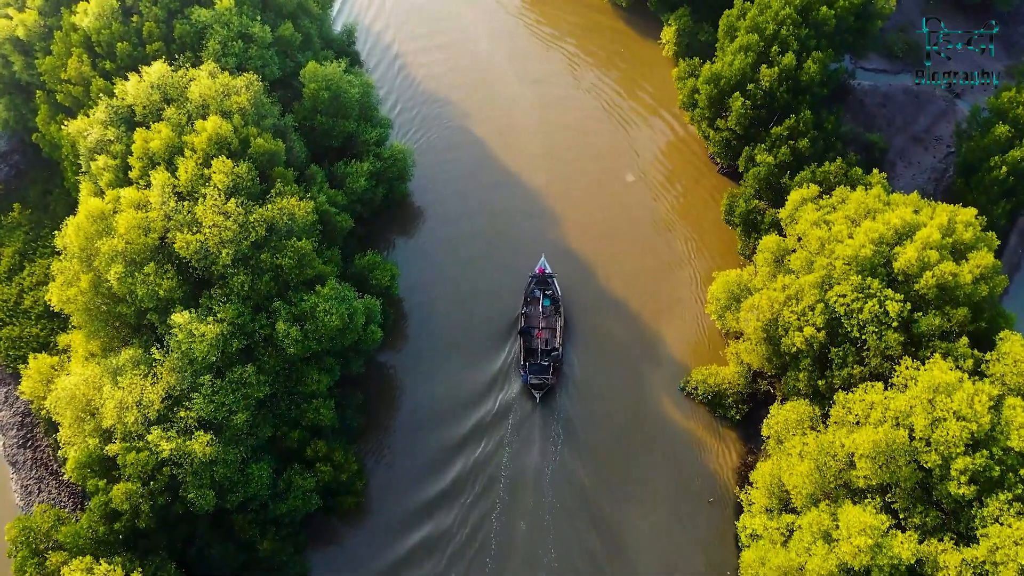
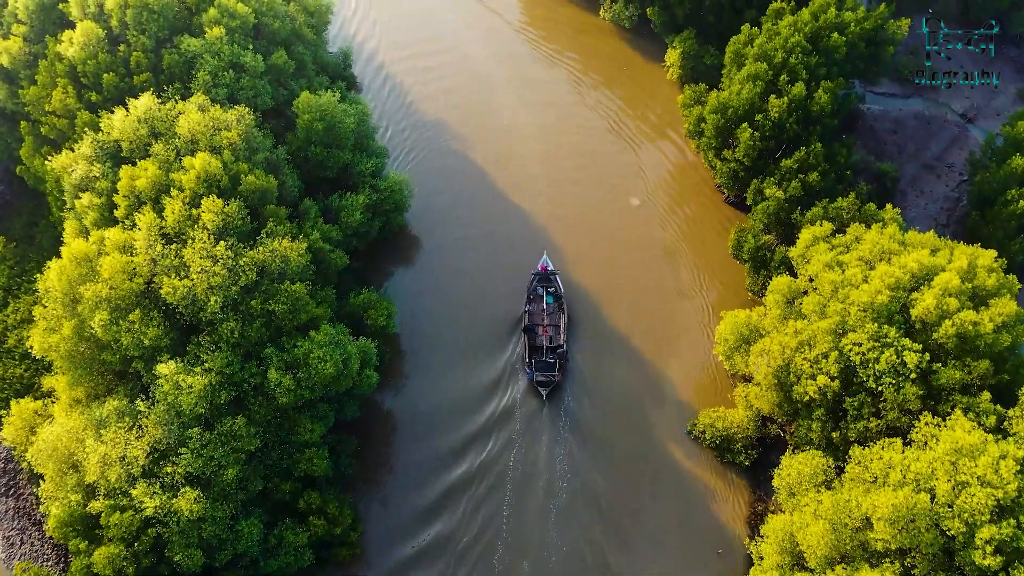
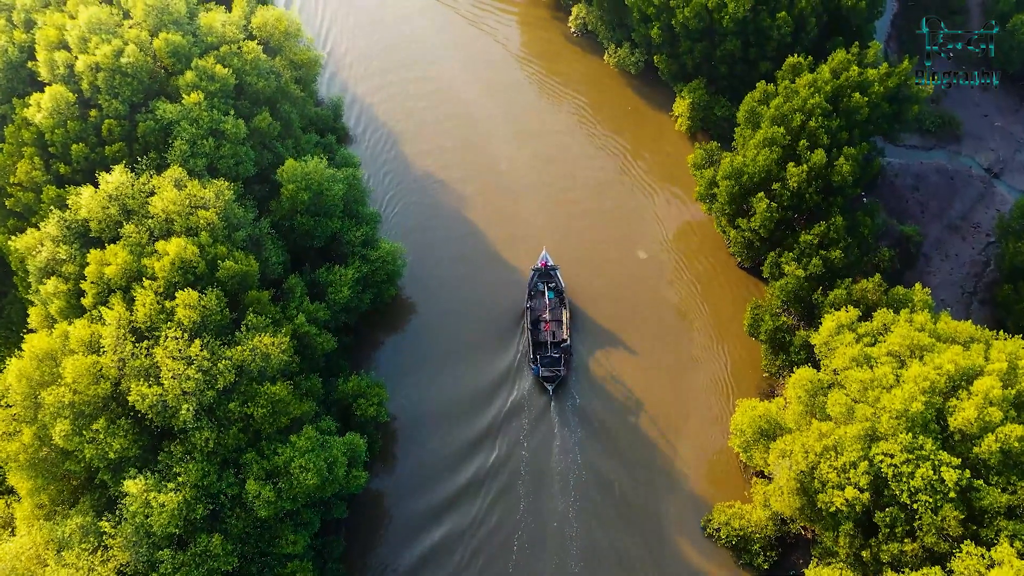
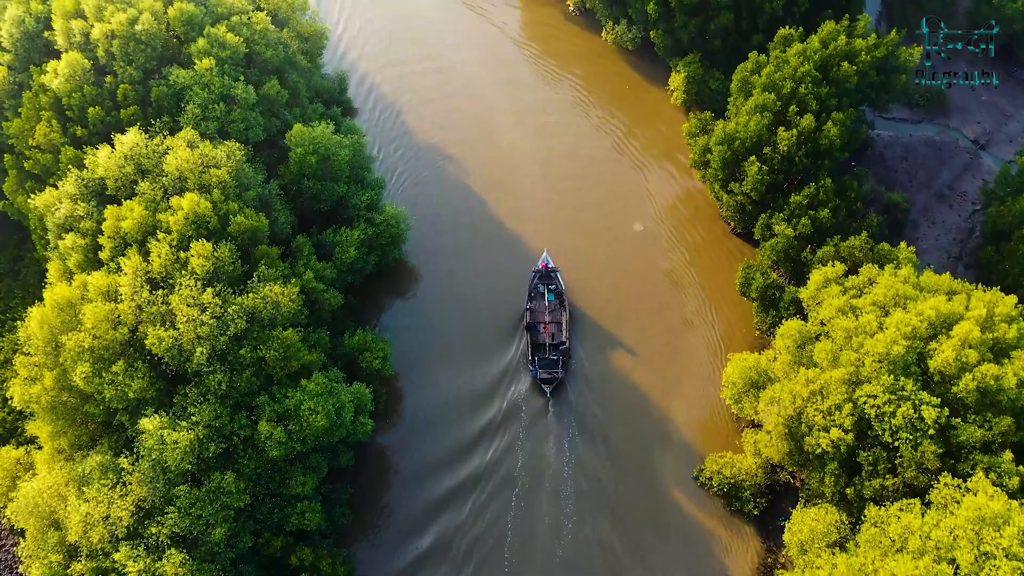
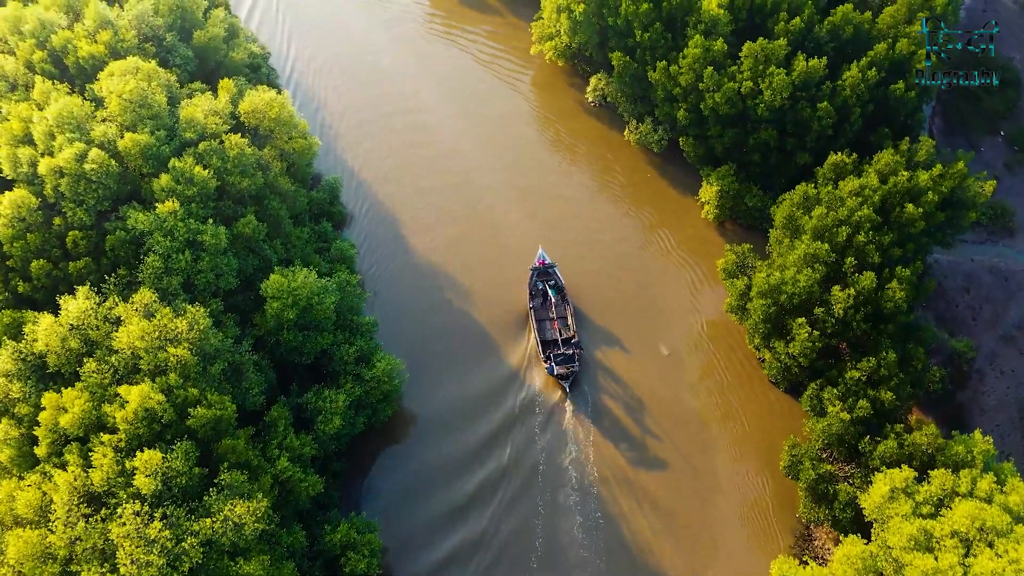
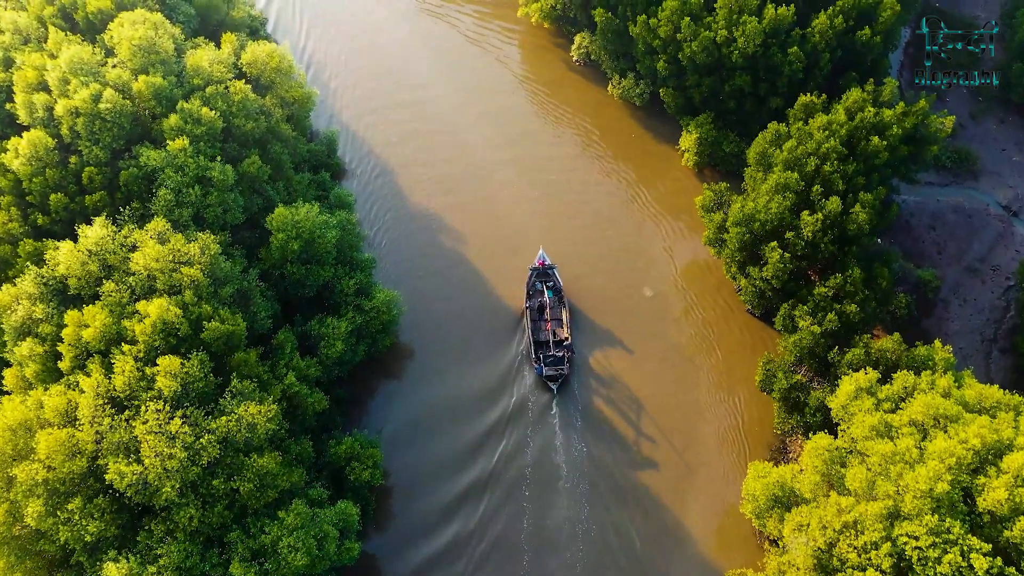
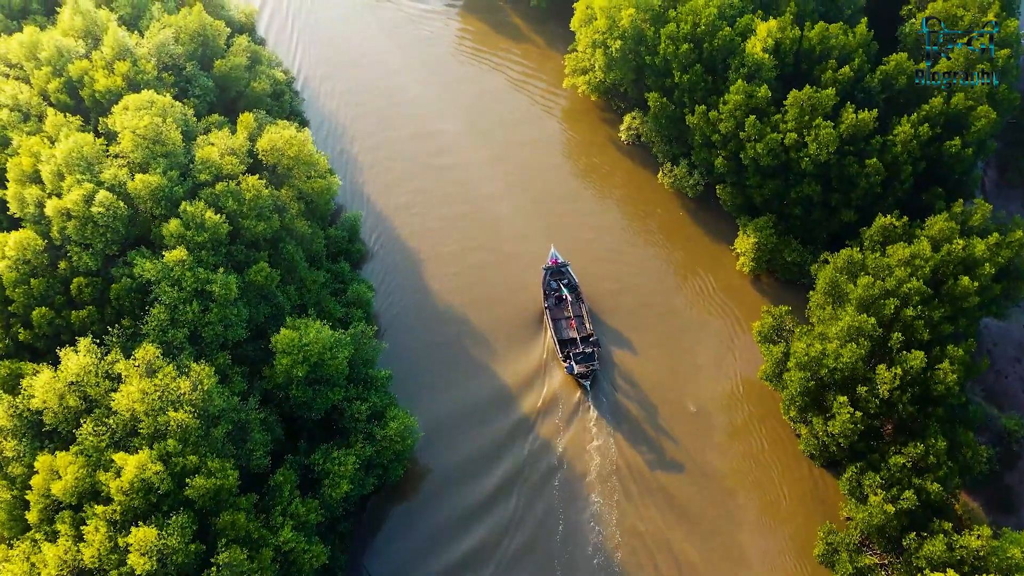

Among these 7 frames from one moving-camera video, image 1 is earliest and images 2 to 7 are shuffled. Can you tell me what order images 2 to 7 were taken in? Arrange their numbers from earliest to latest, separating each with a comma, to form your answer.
2, 4, 3, 6, 5, 7
